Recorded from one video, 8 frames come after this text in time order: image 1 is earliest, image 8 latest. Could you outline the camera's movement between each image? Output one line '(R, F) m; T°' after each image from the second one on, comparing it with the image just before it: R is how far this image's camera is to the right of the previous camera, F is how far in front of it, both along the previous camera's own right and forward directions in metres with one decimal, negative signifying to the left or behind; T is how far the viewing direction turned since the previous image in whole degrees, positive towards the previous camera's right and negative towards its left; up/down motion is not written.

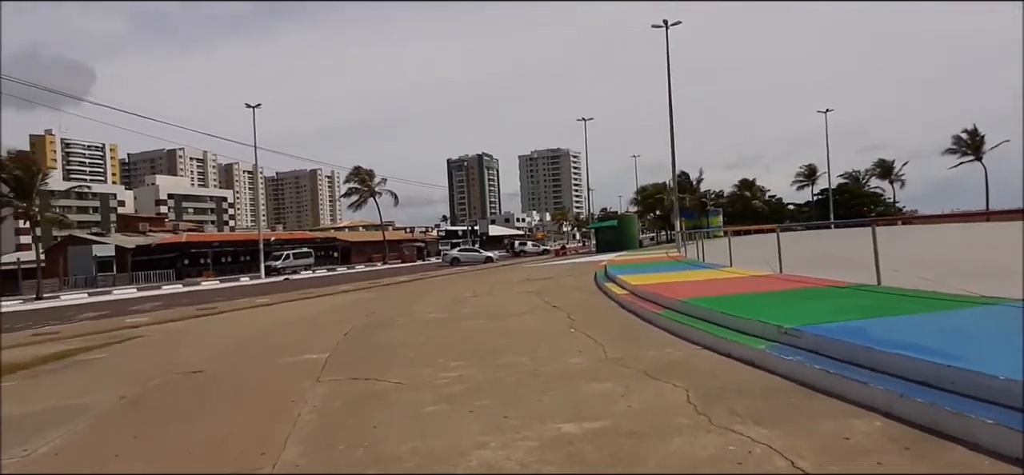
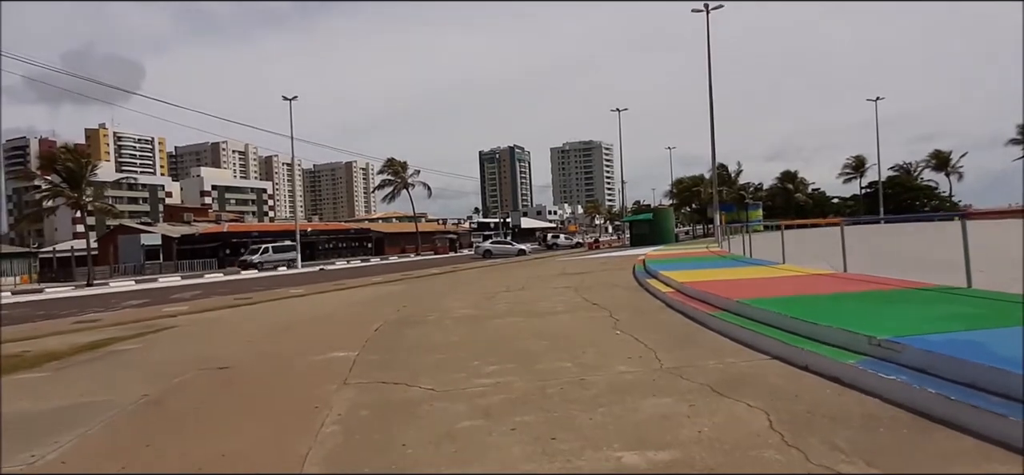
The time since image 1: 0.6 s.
(-0.2, +0.8) m; -3°
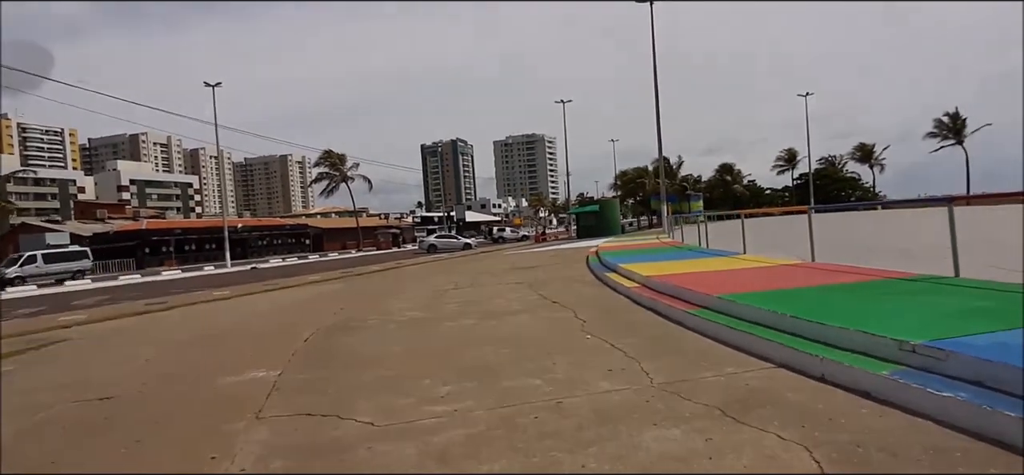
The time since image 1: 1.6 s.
(-0.1, +1.4) m; +6°
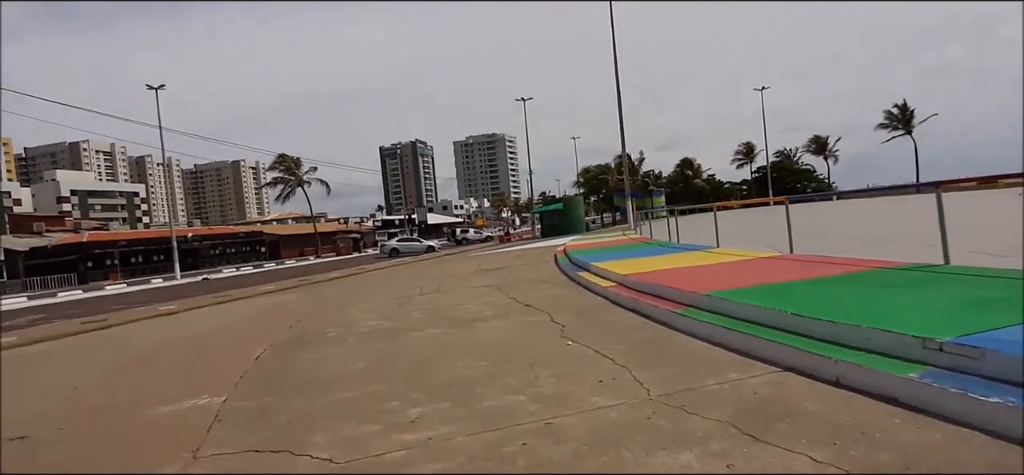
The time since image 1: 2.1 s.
(-0.1, +0.7) m; +4°
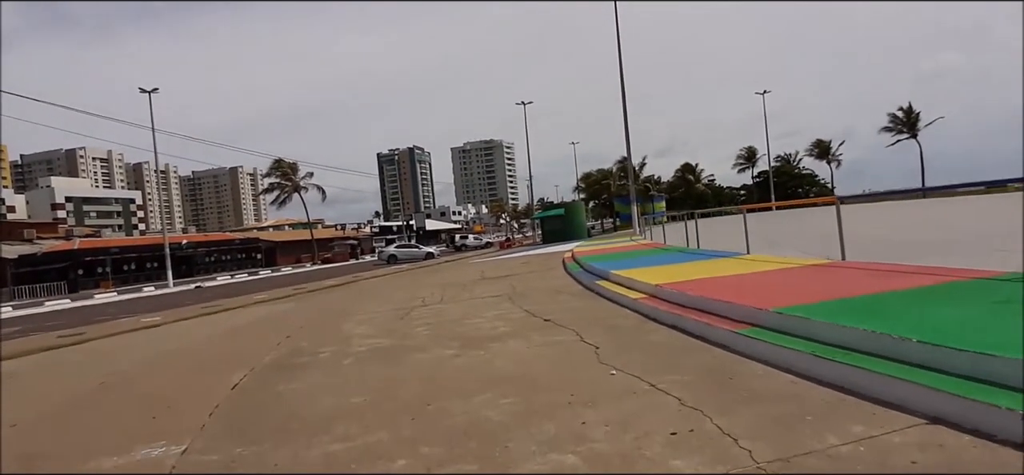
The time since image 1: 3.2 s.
(-0.4, +1.4) m; 0°
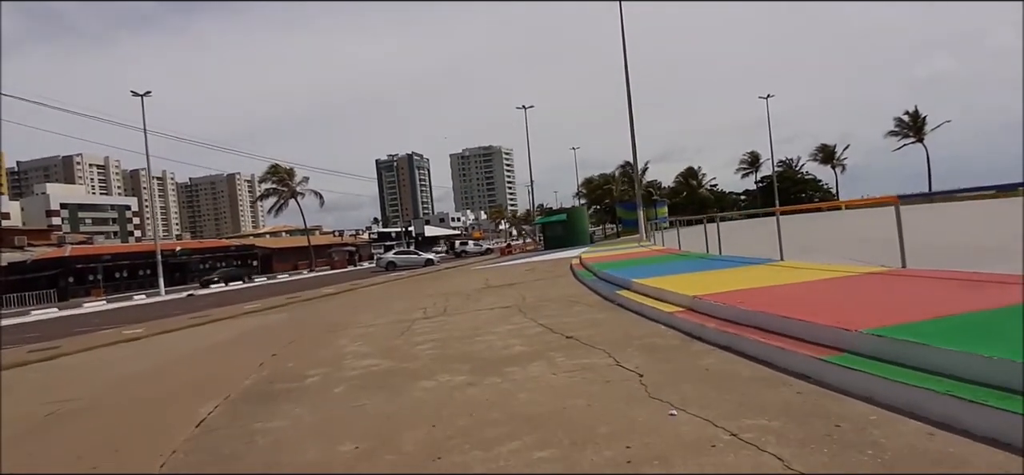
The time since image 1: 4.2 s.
(-0.3, +1.3) m; 0°
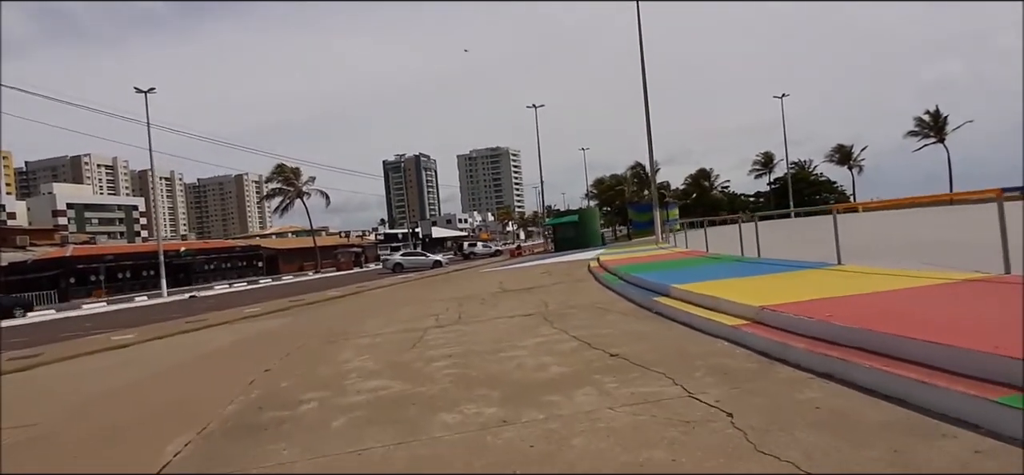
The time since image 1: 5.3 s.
(-0.4, +1.4) m; -1°
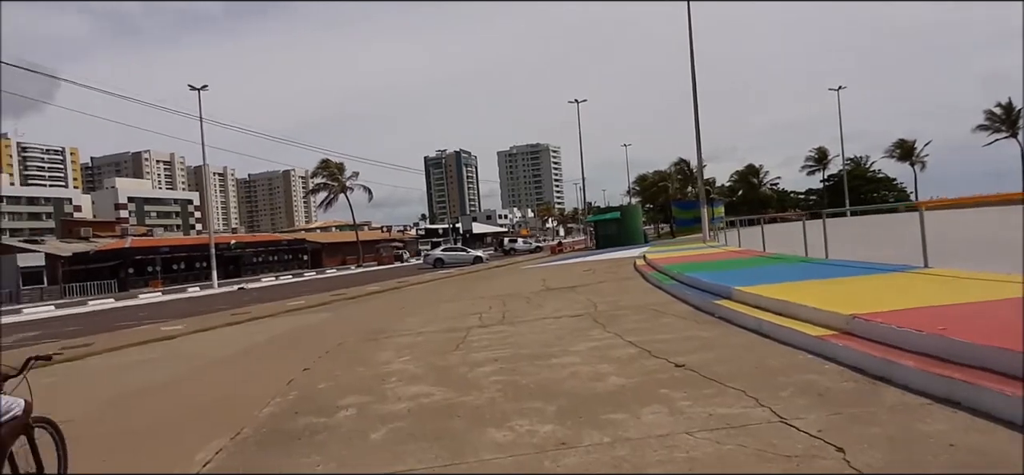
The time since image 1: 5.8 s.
(-0.2, +0.7) m; -4°
